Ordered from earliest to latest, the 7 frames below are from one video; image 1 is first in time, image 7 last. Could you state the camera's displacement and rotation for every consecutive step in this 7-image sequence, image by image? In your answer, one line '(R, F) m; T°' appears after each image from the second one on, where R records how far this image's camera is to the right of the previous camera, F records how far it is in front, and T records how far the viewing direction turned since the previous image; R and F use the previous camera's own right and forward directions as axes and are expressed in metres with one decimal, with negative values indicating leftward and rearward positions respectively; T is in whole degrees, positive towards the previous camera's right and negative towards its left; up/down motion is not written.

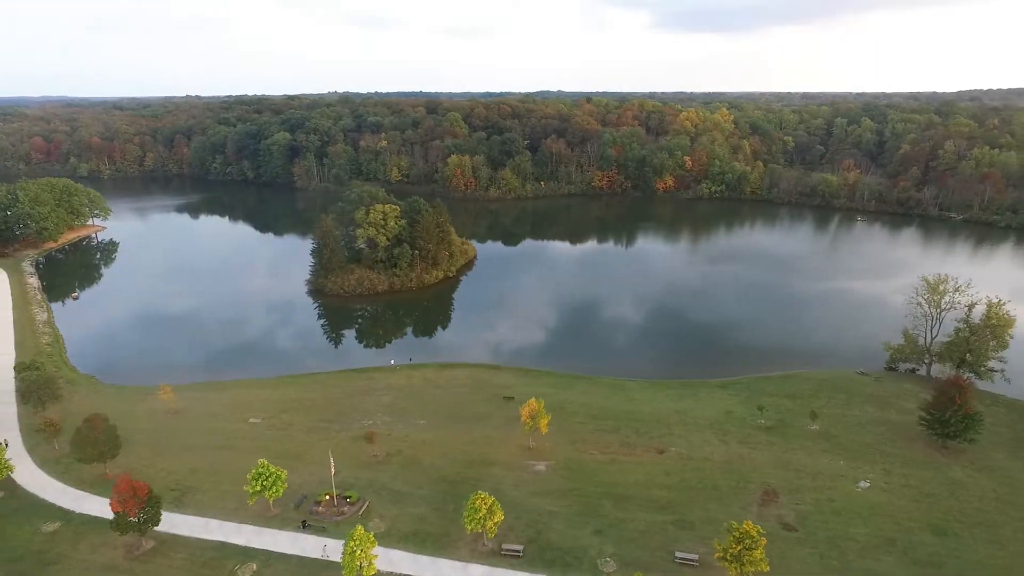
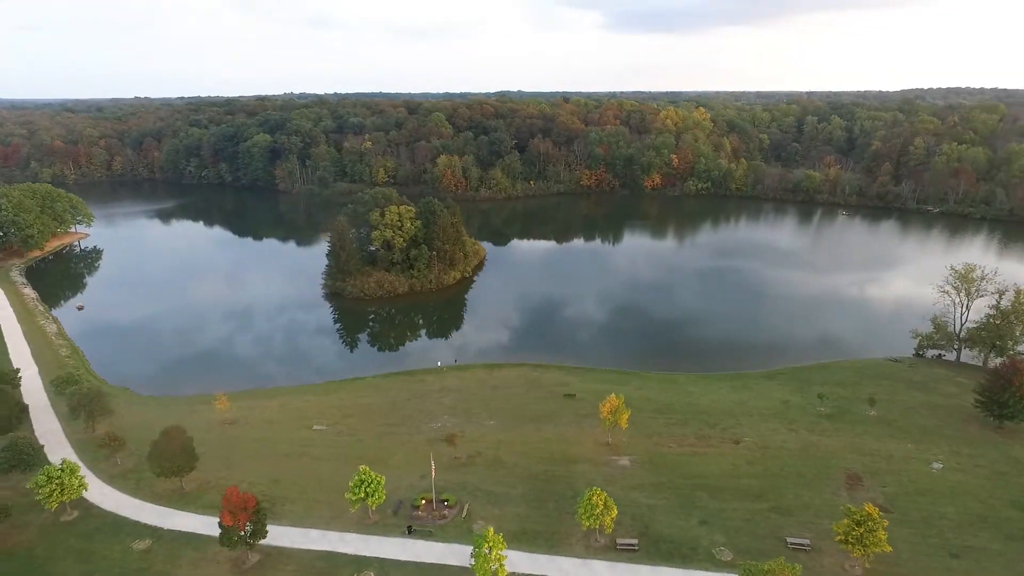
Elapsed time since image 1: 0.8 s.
(-5.4, +0.1) m; +4°
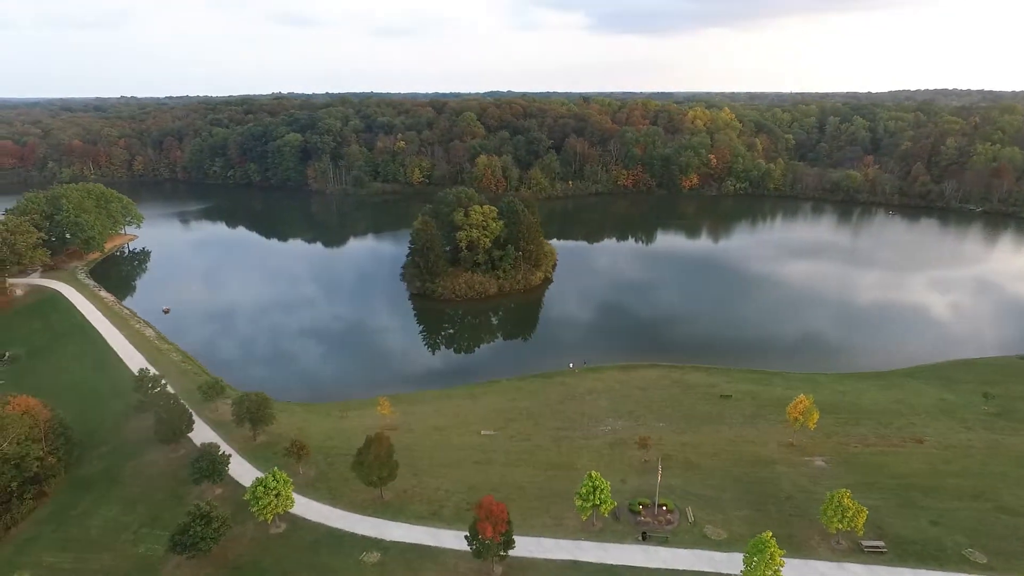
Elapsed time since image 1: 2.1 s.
(-9.3, +0.7) m; +1°
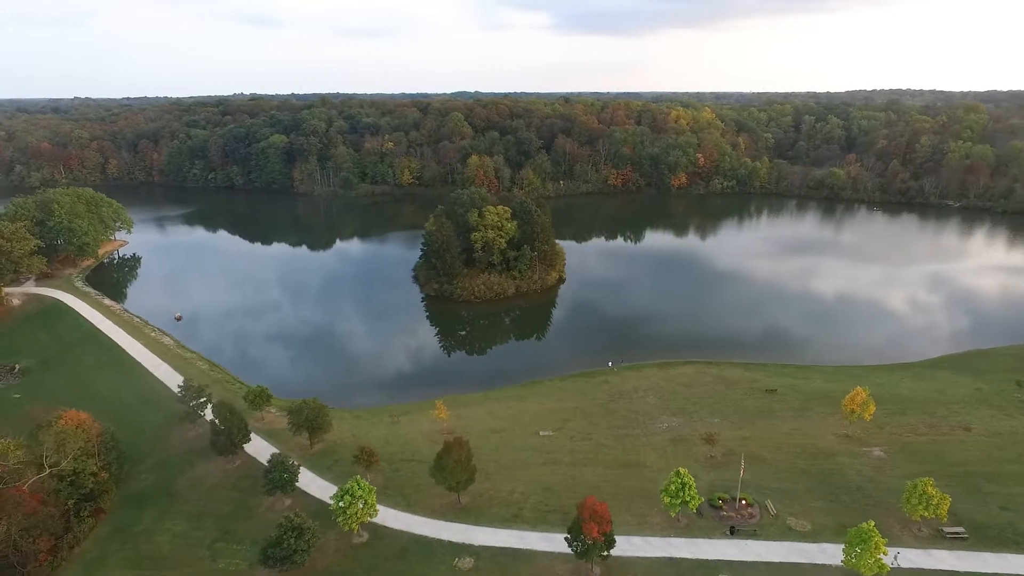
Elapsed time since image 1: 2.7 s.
(-4.4, +0.2) m; +3°
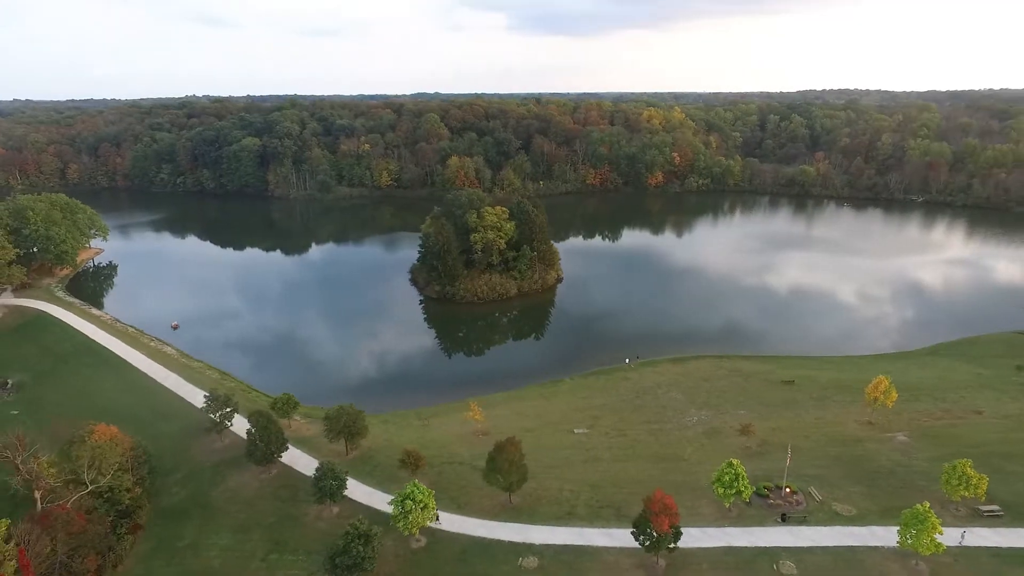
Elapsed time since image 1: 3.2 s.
(-3.4, 0.0) m; +4°
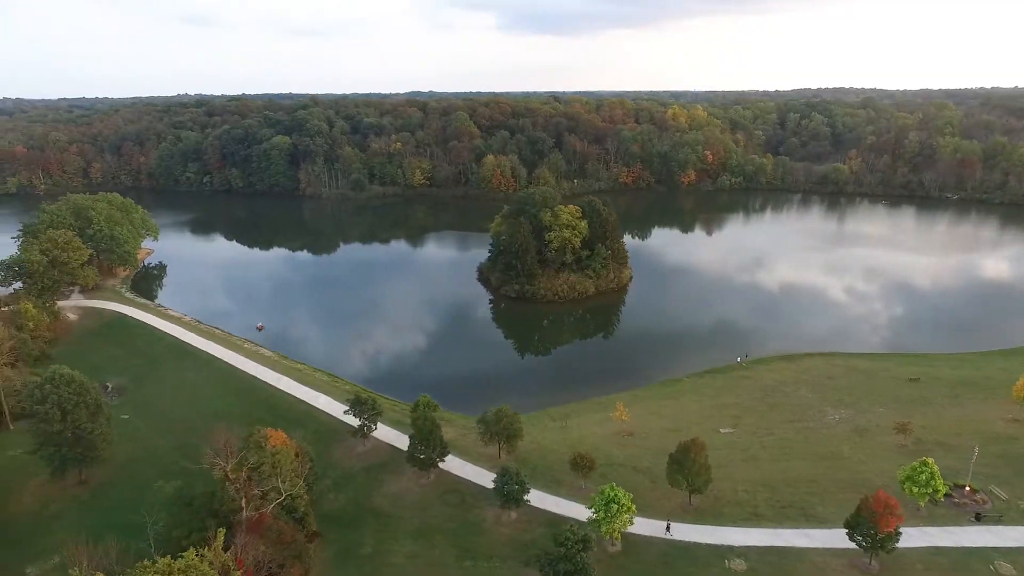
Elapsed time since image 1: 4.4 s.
(-7.6, +0.6) m; +1°
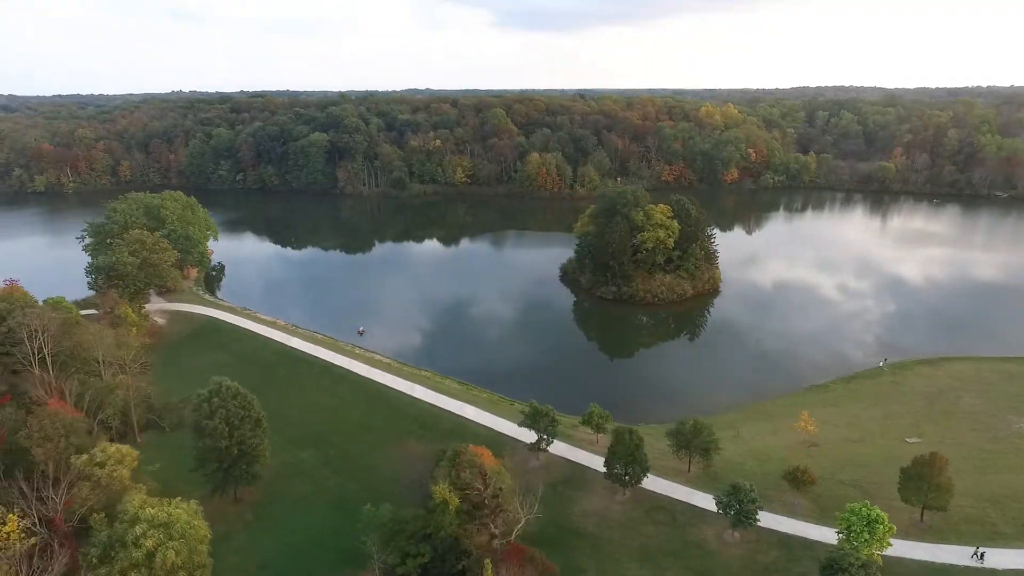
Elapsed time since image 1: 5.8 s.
(-8.6, +1.7) m; +1°
